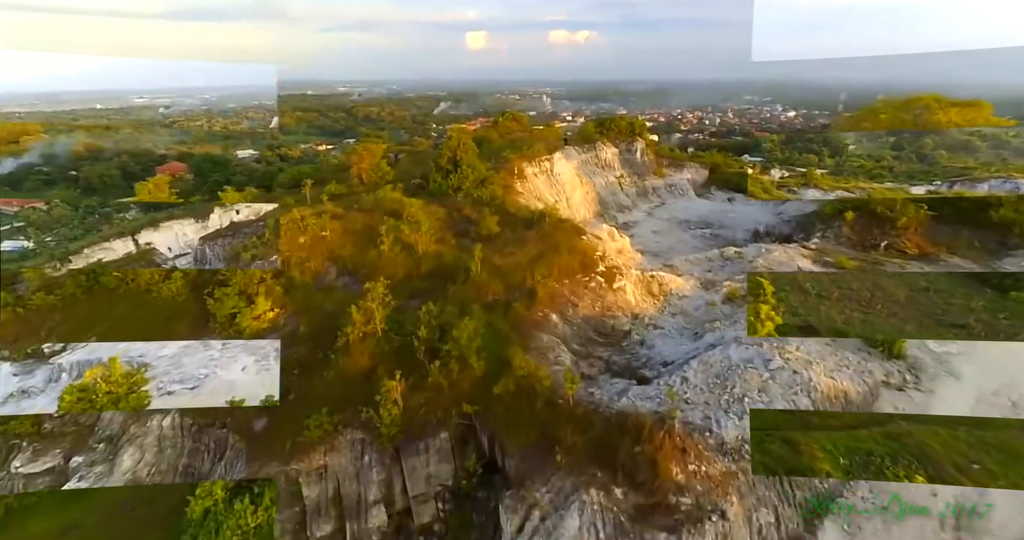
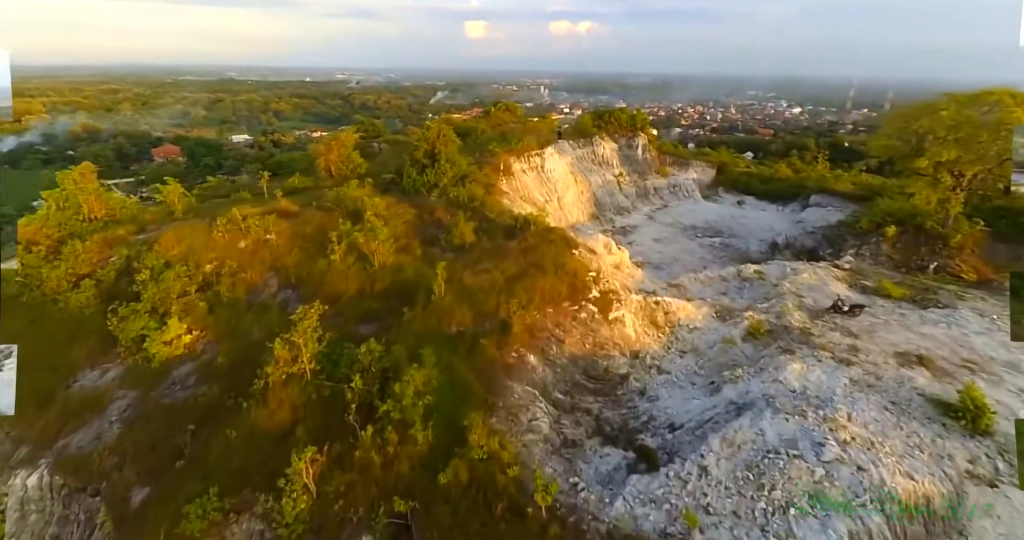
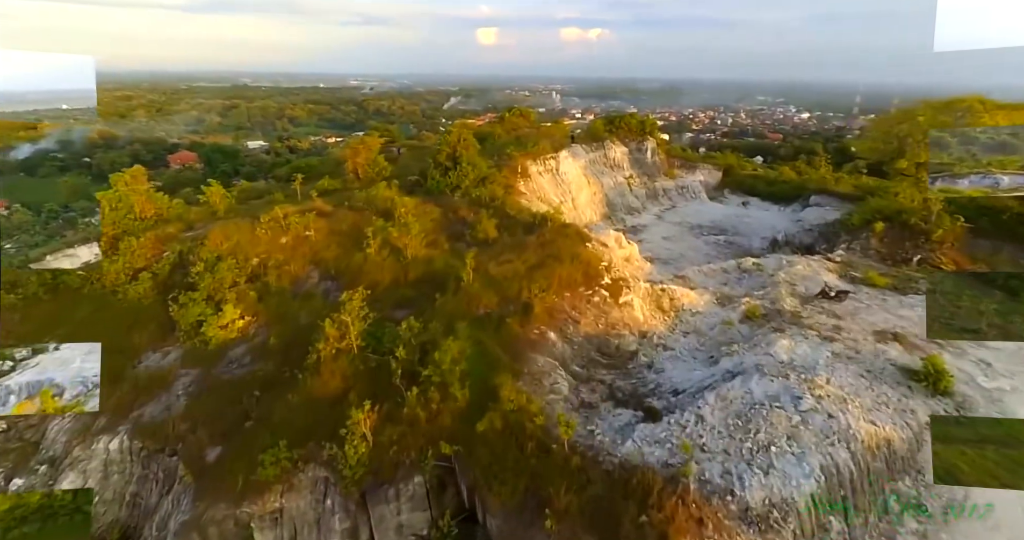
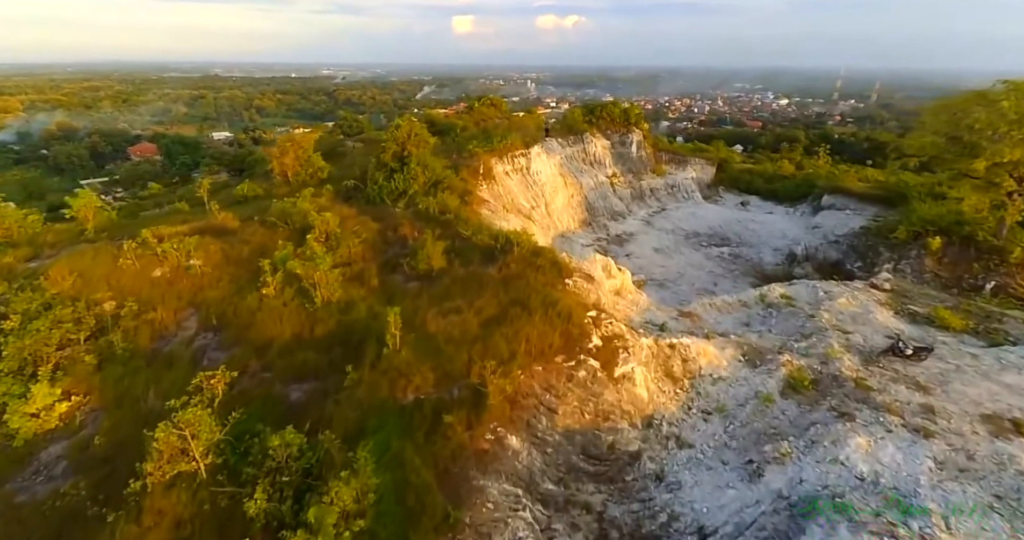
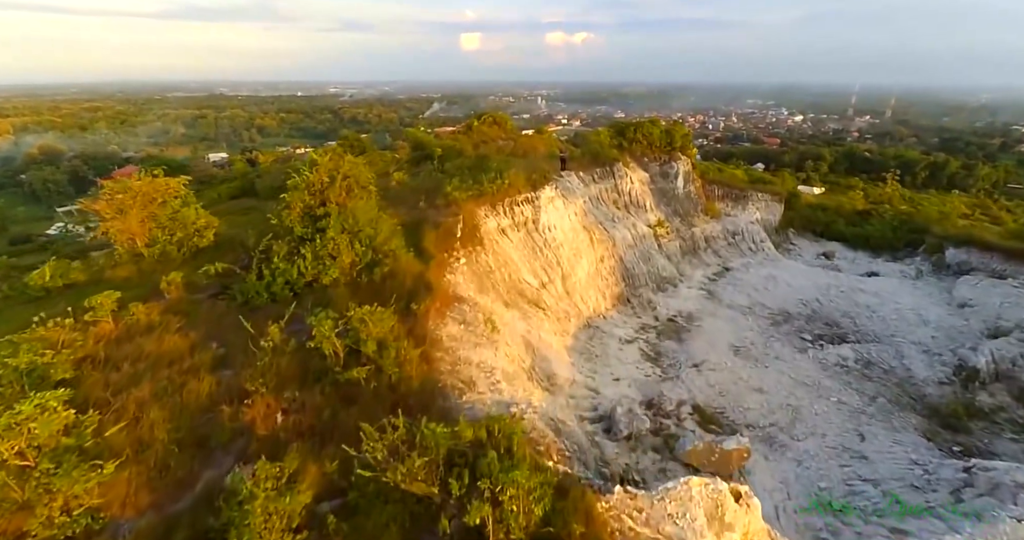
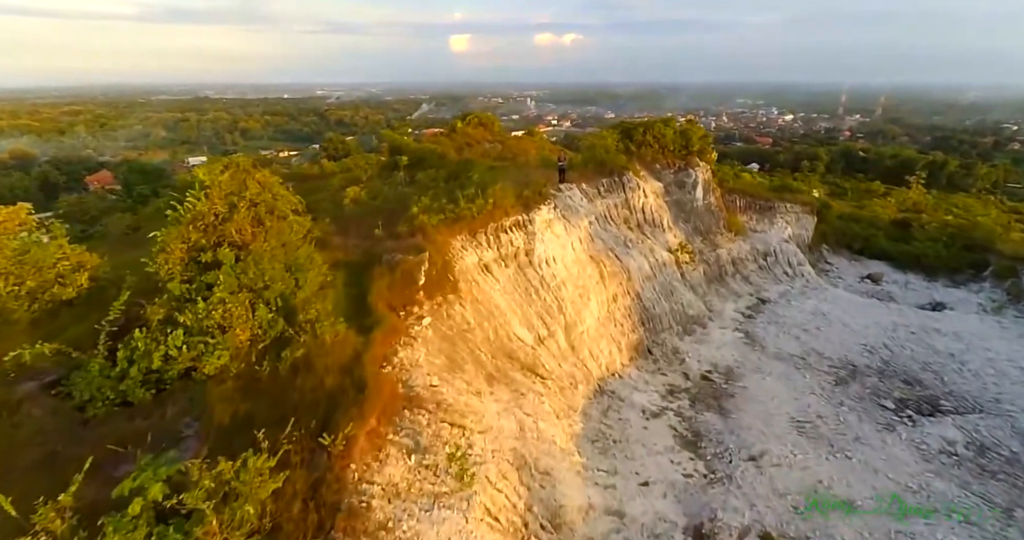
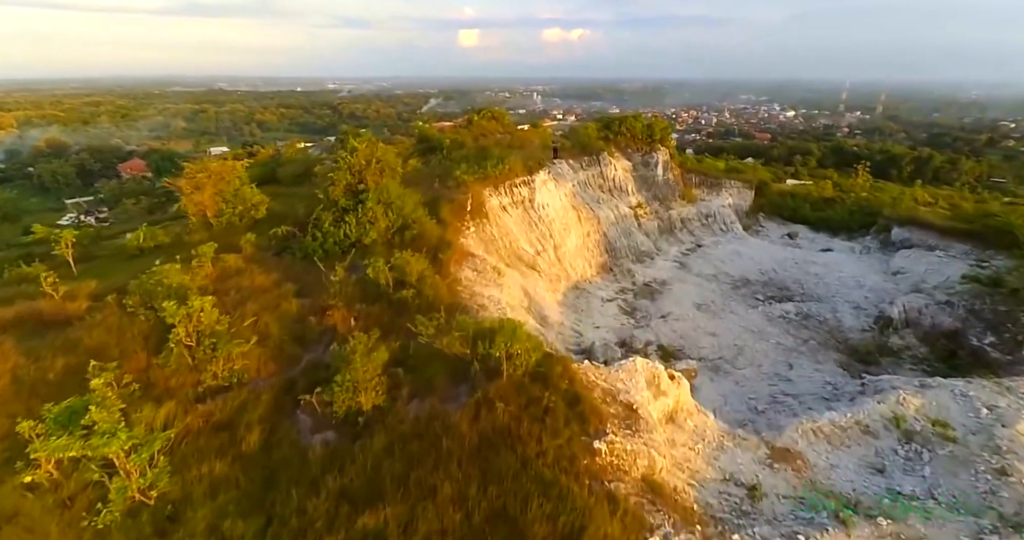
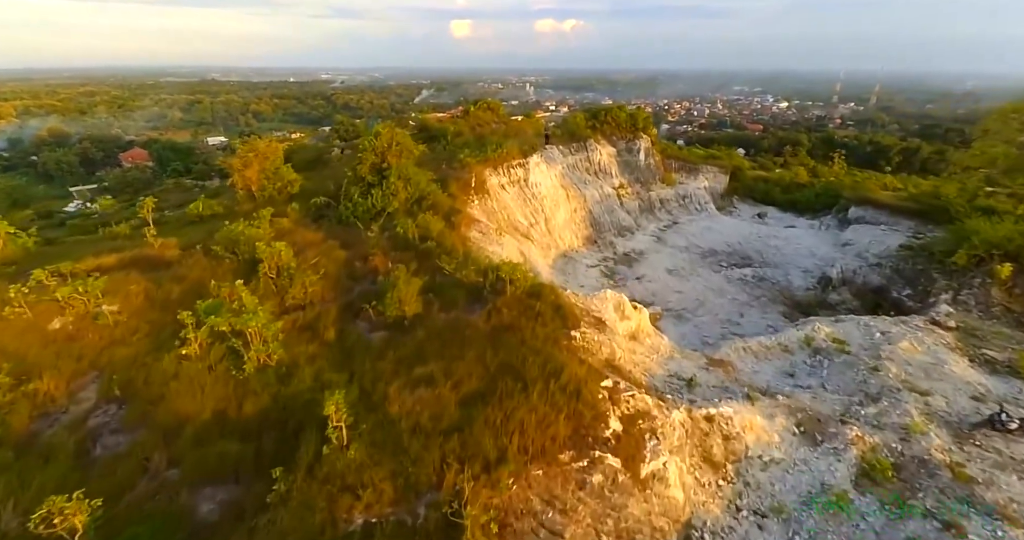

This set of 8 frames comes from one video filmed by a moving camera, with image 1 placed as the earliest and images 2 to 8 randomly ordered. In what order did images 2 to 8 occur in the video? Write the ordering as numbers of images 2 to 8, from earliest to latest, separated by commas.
3, 2, 4, 8, 7, 5, 6
